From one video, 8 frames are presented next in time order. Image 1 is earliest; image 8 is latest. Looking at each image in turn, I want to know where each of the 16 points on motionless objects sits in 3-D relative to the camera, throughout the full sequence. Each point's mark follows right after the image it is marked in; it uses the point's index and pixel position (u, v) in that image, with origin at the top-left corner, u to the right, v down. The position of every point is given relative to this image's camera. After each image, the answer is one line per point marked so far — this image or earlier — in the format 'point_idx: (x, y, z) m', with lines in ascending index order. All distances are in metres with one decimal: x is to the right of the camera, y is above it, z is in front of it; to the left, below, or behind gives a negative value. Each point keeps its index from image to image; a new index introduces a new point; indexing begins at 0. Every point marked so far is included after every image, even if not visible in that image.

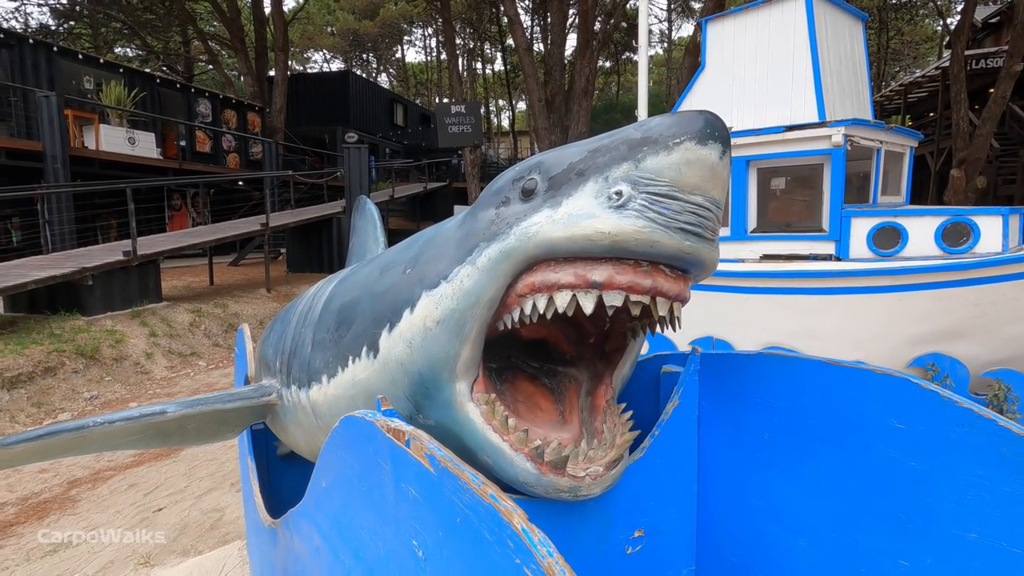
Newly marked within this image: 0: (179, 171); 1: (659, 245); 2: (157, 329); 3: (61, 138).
0: (-8.5, +3.0, +13.8) m
1: (+0.2, +0.1, +0.8) m
2: (-4.9, -0.6, +7.5) m
3: (-8.1, +2.7, +9.6) m
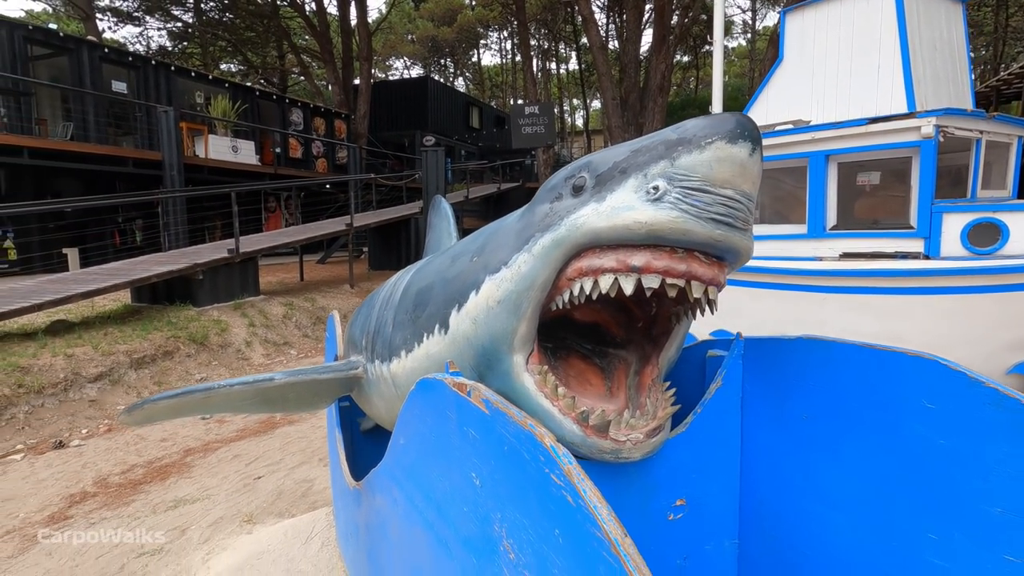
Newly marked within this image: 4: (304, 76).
0: (-6.5, +3.1, +14.9) m
1: (+0.3, +0.1, +1.0) m
2: (-3.9, -0.5, +8.2) m
3: (-6.7, +2.8, +10.8) m
4: (-6.9, +7.2, +18.3) m
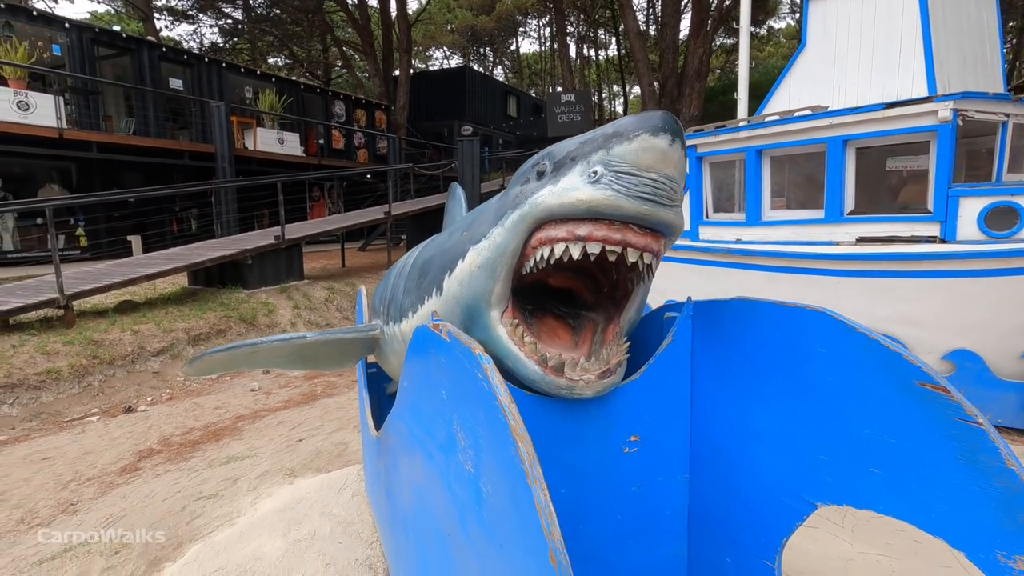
0: (-5.5, +3.5, +15.6) m
1: (+0.2, +0.2, +1.2) m
2: (-3.5, -0.2, +8.8) m
3: (-6.0, +3.2, +11.4) m
4: (-5.7, +7.7, +18.9) m
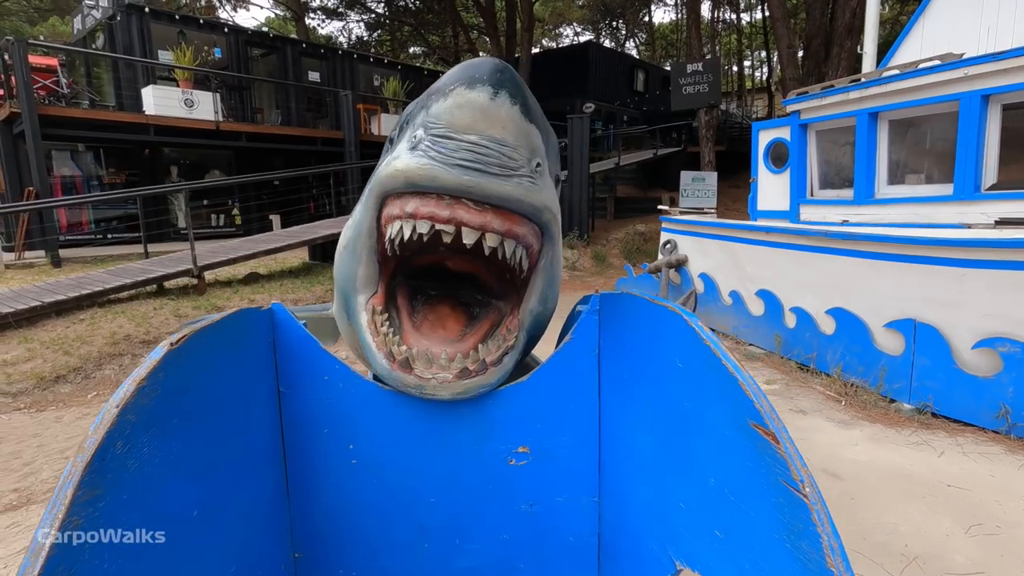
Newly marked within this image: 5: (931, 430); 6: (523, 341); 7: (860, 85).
0: (-2.2, +4.2, +16.2) m
1: (-0.1, +0.2, +1.0) m
2: (-1.9, +0.2, +9.2) m
3: (-3.7, +3.7, +12.3) m
4: (-1.5, +8.5, +19.3) m
5: (+2.8, -1.0, +3.6) m
6: (0.0, -0.1, +1.3) m
7: (+2.7, +1.6, +4.2) m
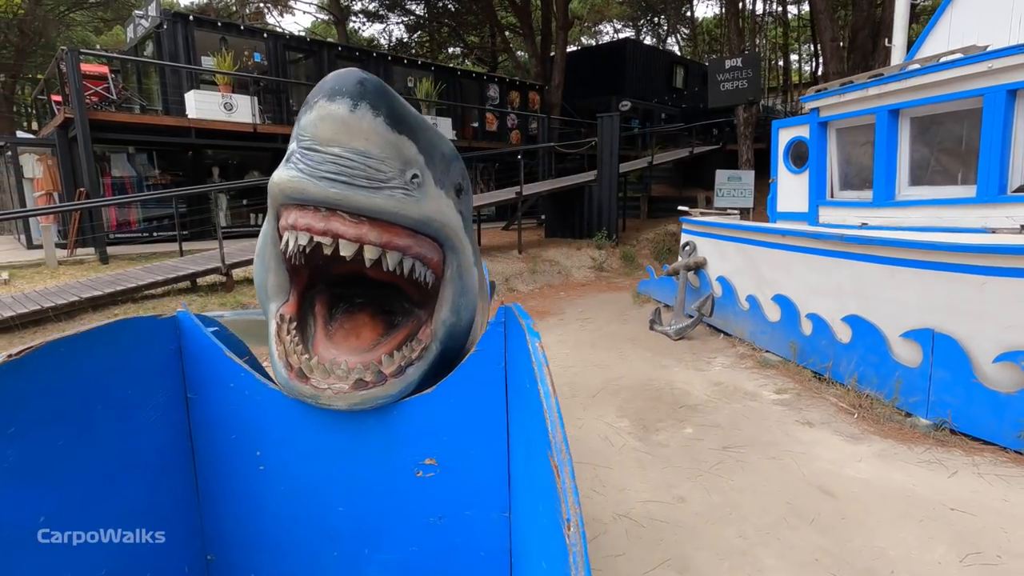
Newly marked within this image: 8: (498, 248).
0: (-1.3, +4.2, +16.3) m
1: (-0.4, +0.2, +1.0) m
2: (-1.6, +0.2, +9.3) m
3: (-3.0, +3.8, +12.5) m
4: (-0.3, +8.5, +19.3) m
5: (+2.8, -1.0, +3.4) m
6: (-0.2, -0.2, +1.3) m
7: (+2.7, +1.5, +4.0) m
8: (-0.3, +1.0, +12.7) m
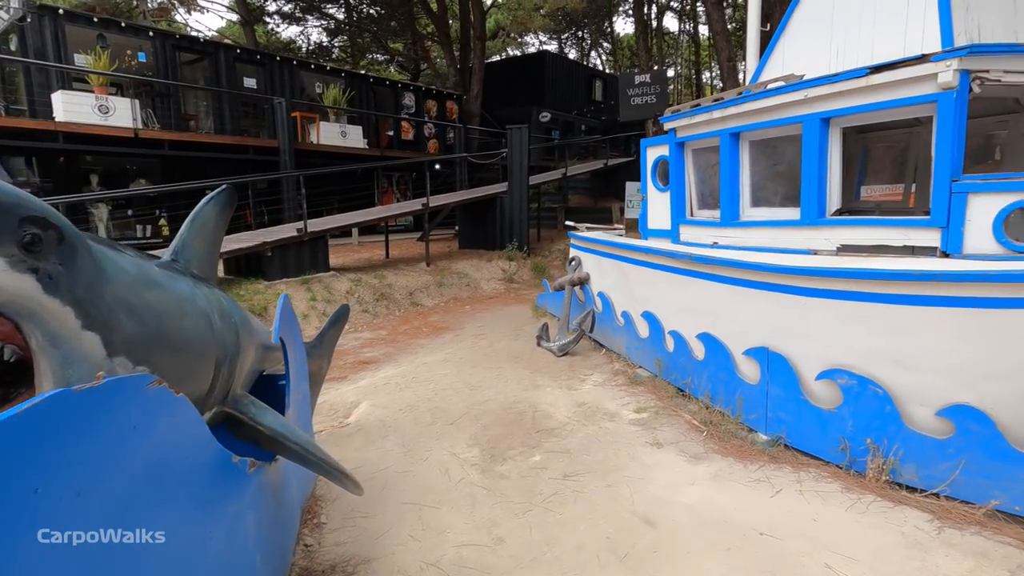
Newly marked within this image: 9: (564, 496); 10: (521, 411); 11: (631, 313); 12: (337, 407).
0: (-3.9, +3.9, +15.9) m
1: (-1.1, 0.0, +0.7) m
2: (-3.3, -0.1, +8.9) m
3: (-5.2, +3.4, +11.9) m
4: (-3.3, +8.1, +19.1) m
5: (+1.7, -1.1, +3.5) m
6: (-1.0, -0.3, +1.1) m
7: (+1.6, +1.4, +4.1) m
8: (-2.4, +0.6, +12.3) m
9: (+0.3, -1.2, +3.1) m
10: (+0.1, -1.0, +4.4) m
11: (+1.2, -0.2, +5.5) m
12: (-1.6, -1.1, +4.9) m
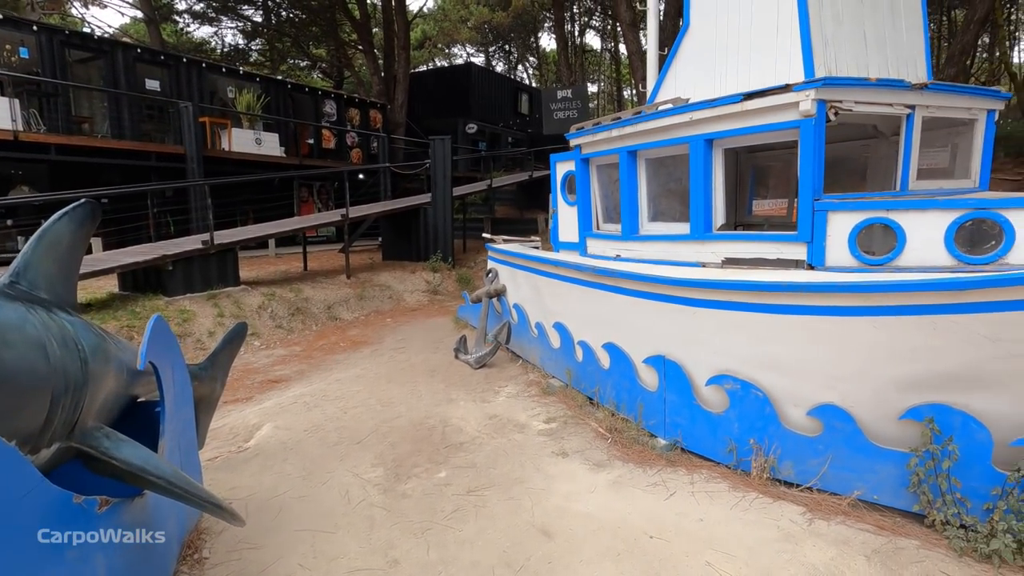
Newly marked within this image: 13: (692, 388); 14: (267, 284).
0: (-6.1, +3.5, +15.3) m
1: (-1.4, 0.0, +0.6) m
2: (-4.6, -0.4, +8.4) m
3: (-6.9, +3.1, +11.2) m
4: (-6.0, +7.6, +18.6) m
5: (+1.1, -1.2, +3.6) m
6: (-1.3, -0.4, +0.9) m
7: (+0.8, +1.3, +4.3) m
8: (-4.2, +0.3, +11.9) m
9: (-0.3, -1.3, +3.1) m
10: (-0.7, -1.1, +4.4) m
11: (+0.3, -0.4, +5.6) m
12: (-2.4, -1.2, +4.7) m
13: (+1.2, -0.7, +3.7) m
14: (-4.6, +0.1, +10.0) m
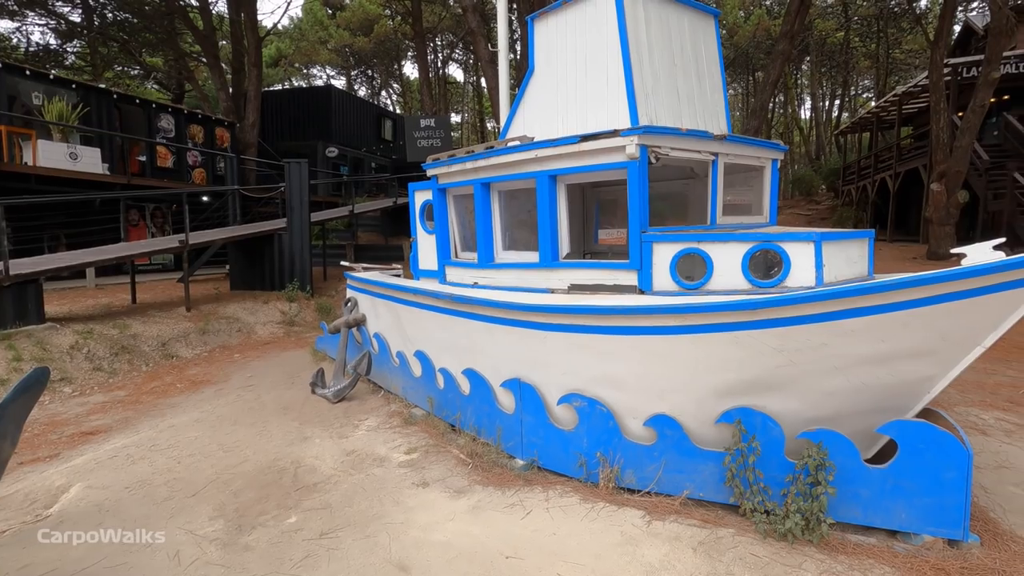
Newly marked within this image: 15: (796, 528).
0: (-9.8, +2.6, +13.6) m
1: (-1.6, -0.1, +0.3) m
2: (-6.5, -0.9, +7.1) m
3: (-9.5, +2.4, +9.4) m
4: (-10.6, +6.6, +17.0) m
5: (+0.1, -1.4, +3.8) m
6: (-1.6, -0.5, +0.6) m
7: (-0.3, +1.1, +4.5) m
8: (-7.0, -0.3, +10.6) m
9: (-1.1, -1.5, +2.9) m
10: (-1.7, -1.4, +4.1) m
11: (-1.1, -0.7, +5.5) m
12: (-3.5, -1.5, +3.9) m
13: (+0.2, -0.9, +3.9) m
14: (-6.9, -0.5, +8.6) m
15: (+1.6, -1.4, +3.0) m
